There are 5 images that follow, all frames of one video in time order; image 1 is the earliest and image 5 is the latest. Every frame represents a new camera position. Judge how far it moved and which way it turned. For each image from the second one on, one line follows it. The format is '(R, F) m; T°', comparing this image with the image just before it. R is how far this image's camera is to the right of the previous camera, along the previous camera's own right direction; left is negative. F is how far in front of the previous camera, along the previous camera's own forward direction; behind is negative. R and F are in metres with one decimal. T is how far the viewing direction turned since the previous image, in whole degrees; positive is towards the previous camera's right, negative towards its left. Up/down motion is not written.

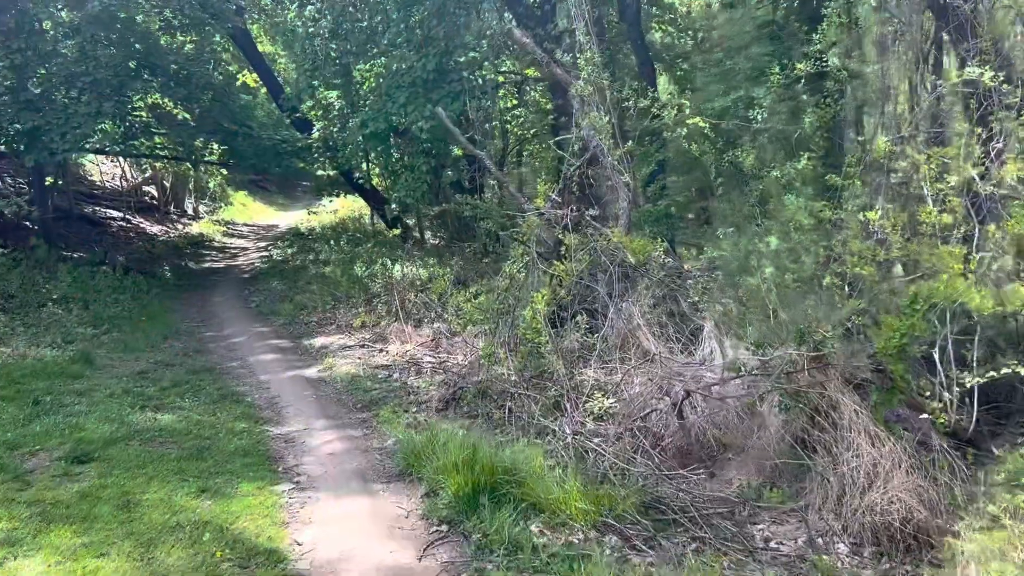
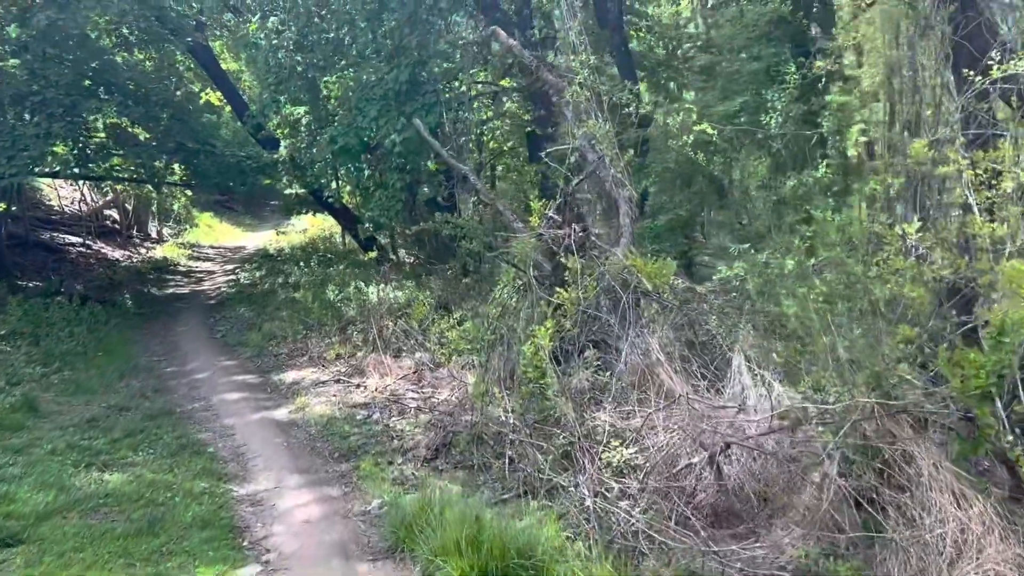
(-0.1, +0.7) m; +2°
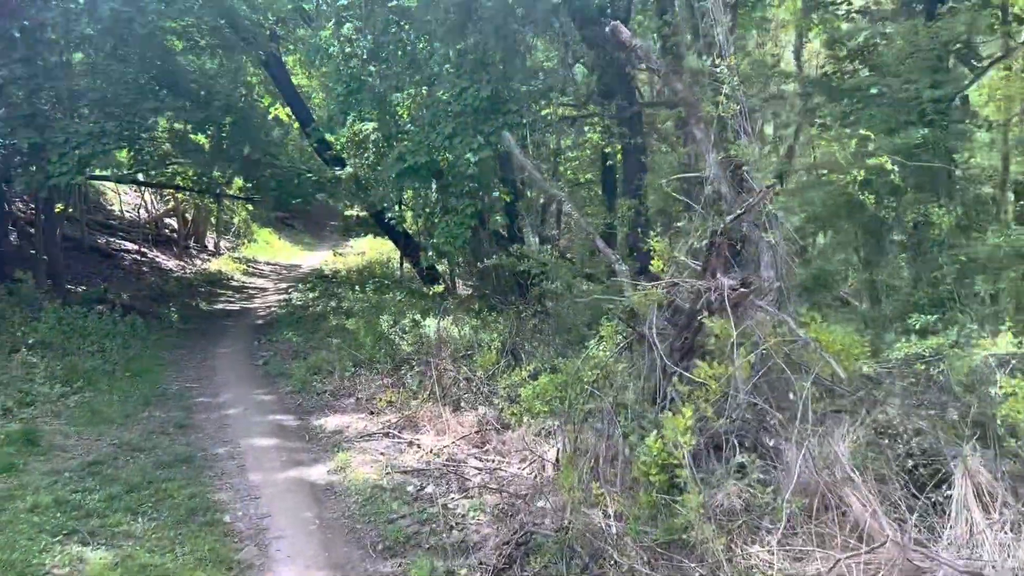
(-0.4, +1.3) m; -4°
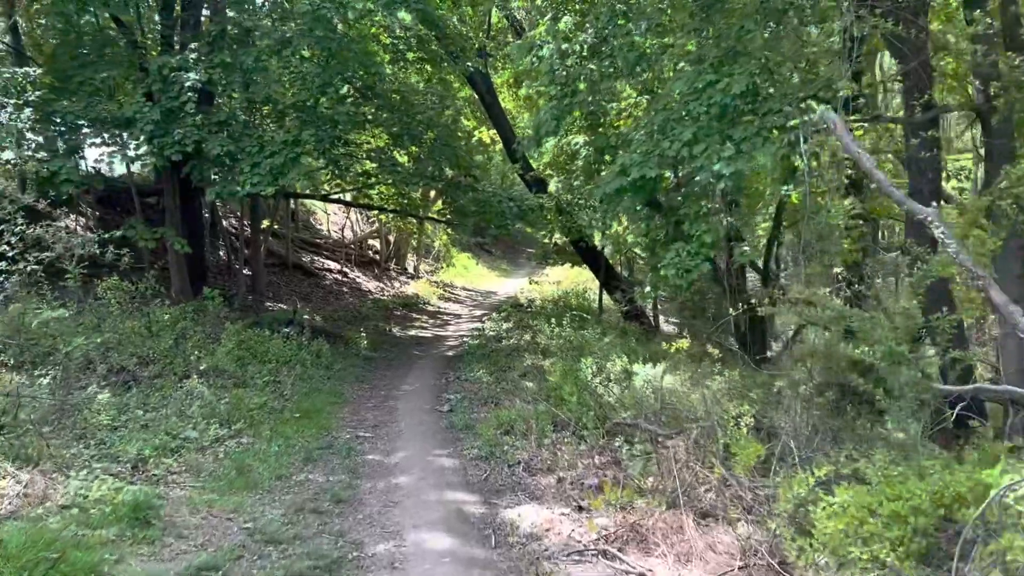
(-0.6, +2.2) m; -13°
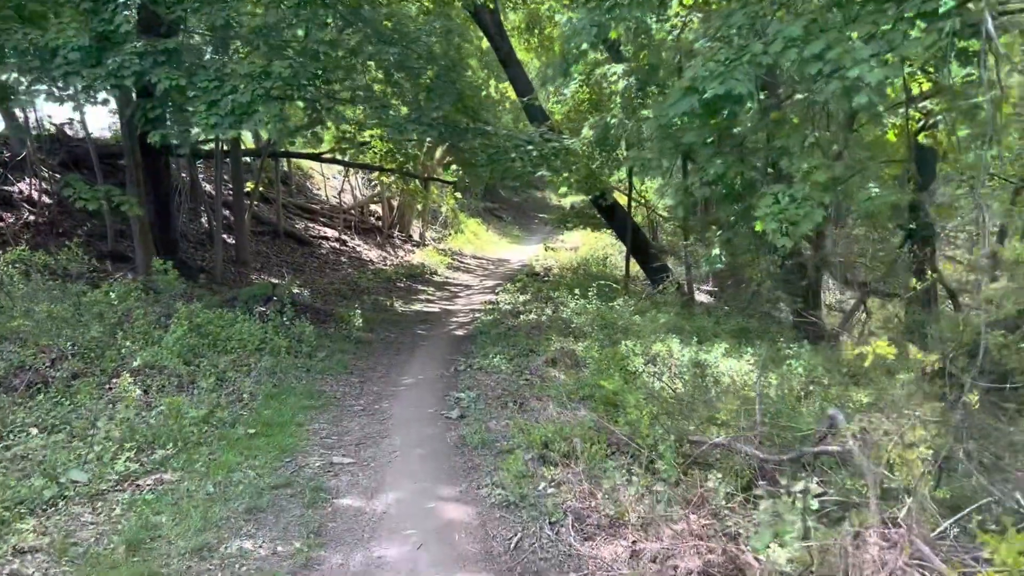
(-0.2, +2.5) m; -1°
